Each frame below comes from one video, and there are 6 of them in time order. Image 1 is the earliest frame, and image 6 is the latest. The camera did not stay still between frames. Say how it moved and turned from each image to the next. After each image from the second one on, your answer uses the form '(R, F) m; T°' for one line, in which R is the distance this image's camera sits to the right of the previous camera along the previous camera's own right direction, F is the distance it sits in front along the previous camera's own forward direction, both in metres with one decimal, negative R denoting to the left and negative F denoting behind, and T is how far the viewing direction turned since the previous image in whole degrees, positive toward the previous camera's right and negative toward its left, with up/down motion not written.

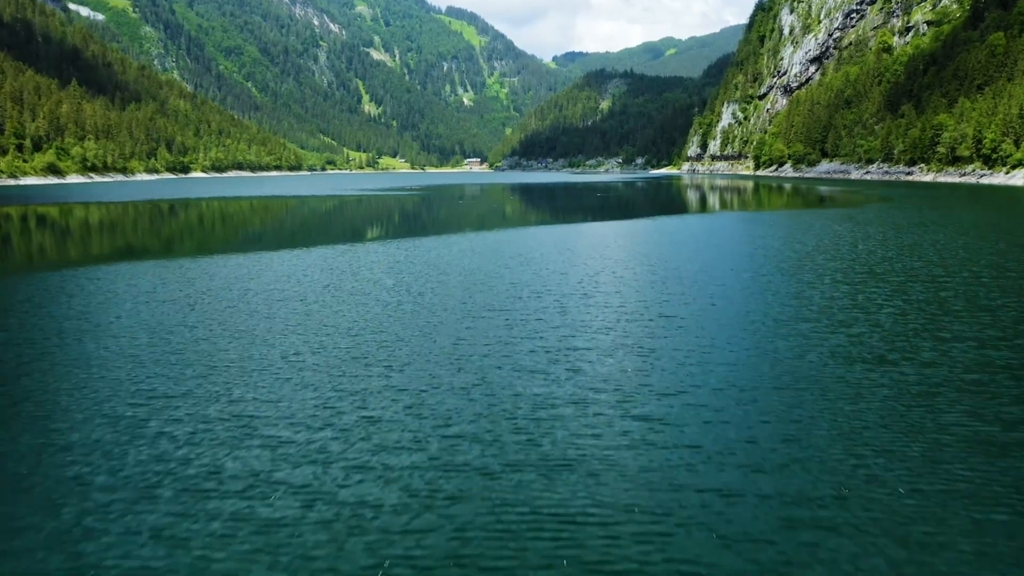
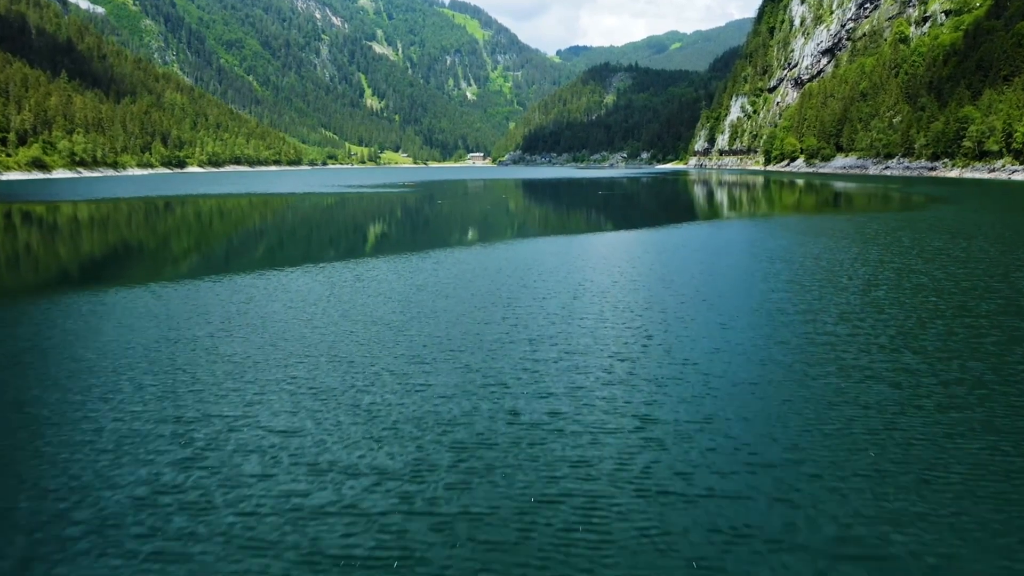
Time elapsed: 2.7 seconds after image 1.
(+0.2, +4.9) m; 0°
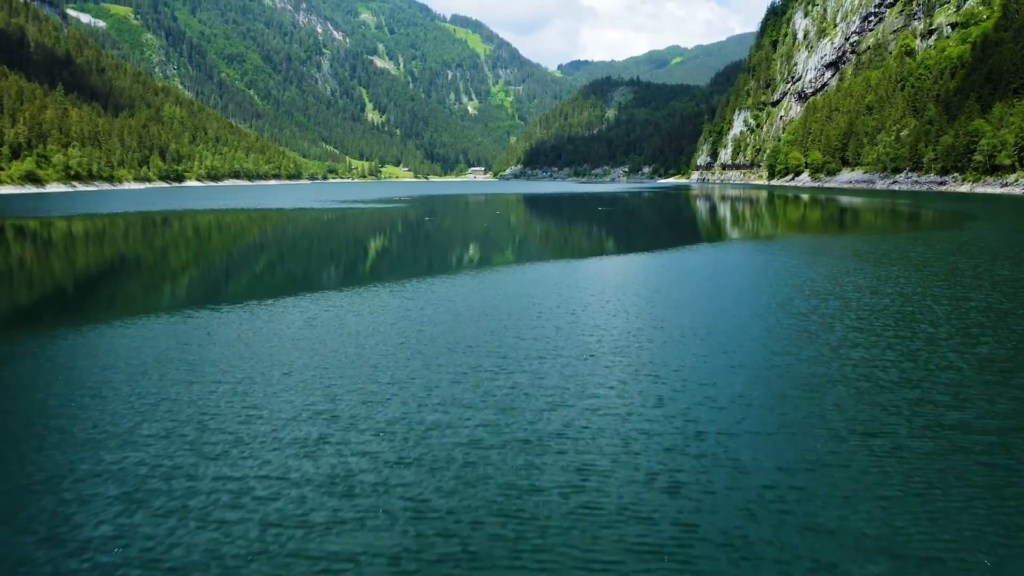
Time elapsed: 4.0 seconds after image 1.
(+0.2, +2.5) m; 0°
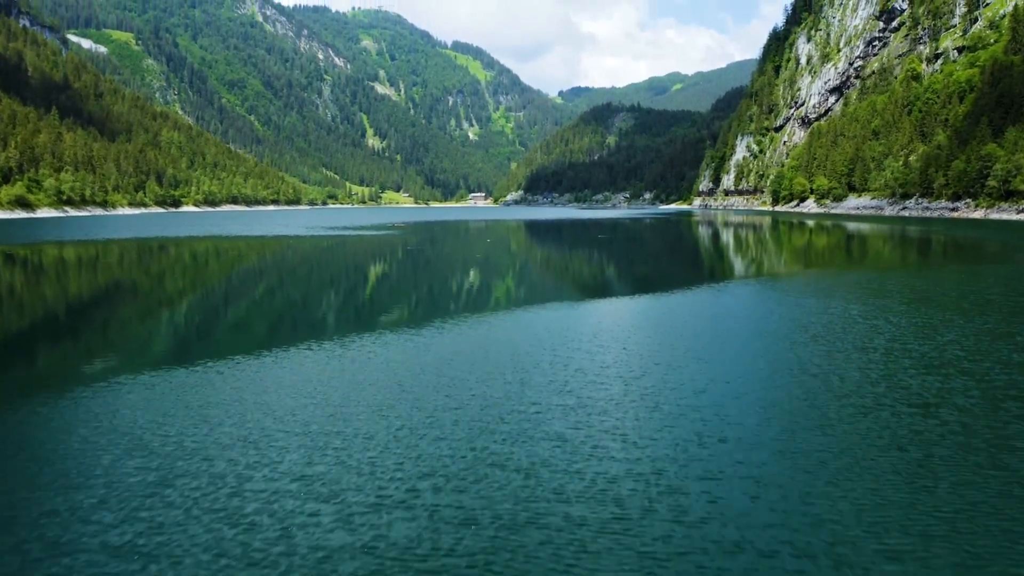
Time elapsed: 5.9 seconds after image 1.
(+0.2, +3.4) m; 0°
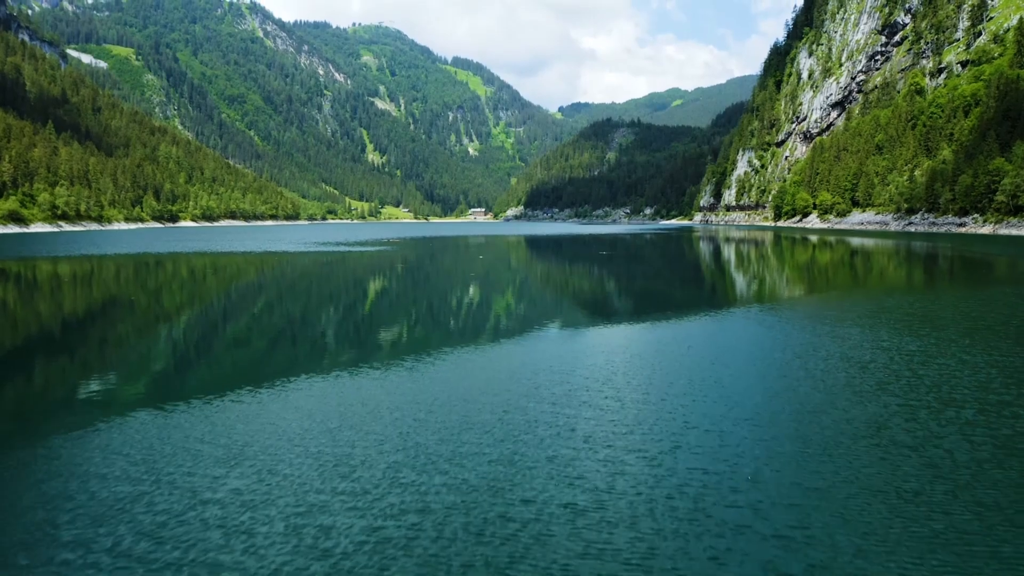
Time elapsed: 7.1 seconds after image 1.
(+0.1, +2.0) m; 0°
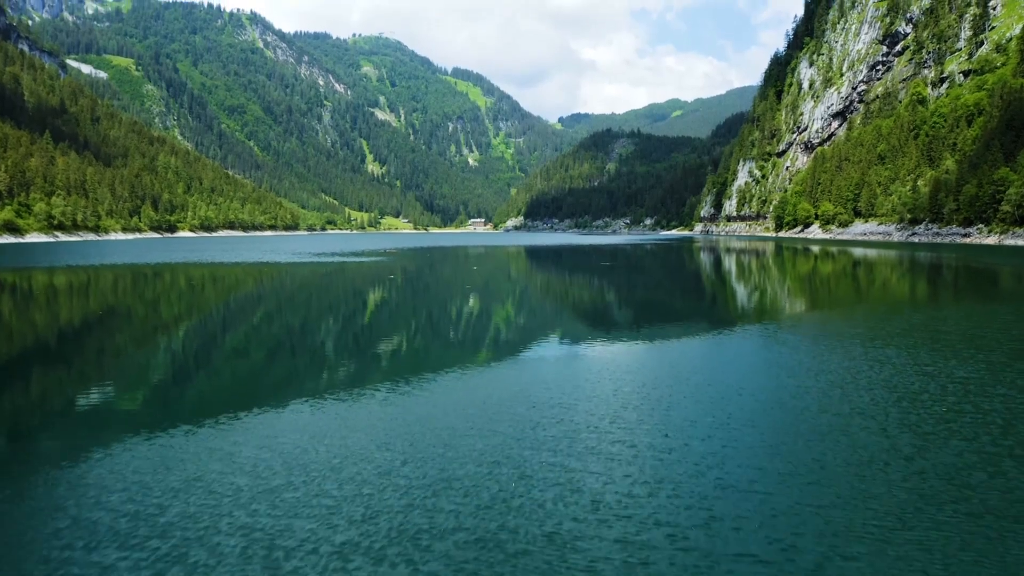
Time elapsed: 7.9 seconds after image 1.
(+0.1, +1.3) m; 0°
